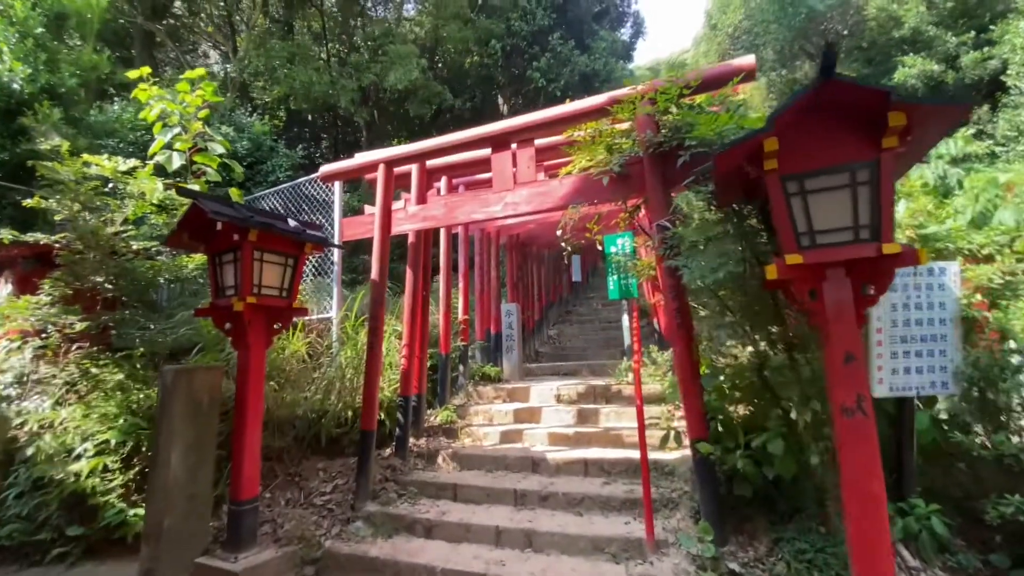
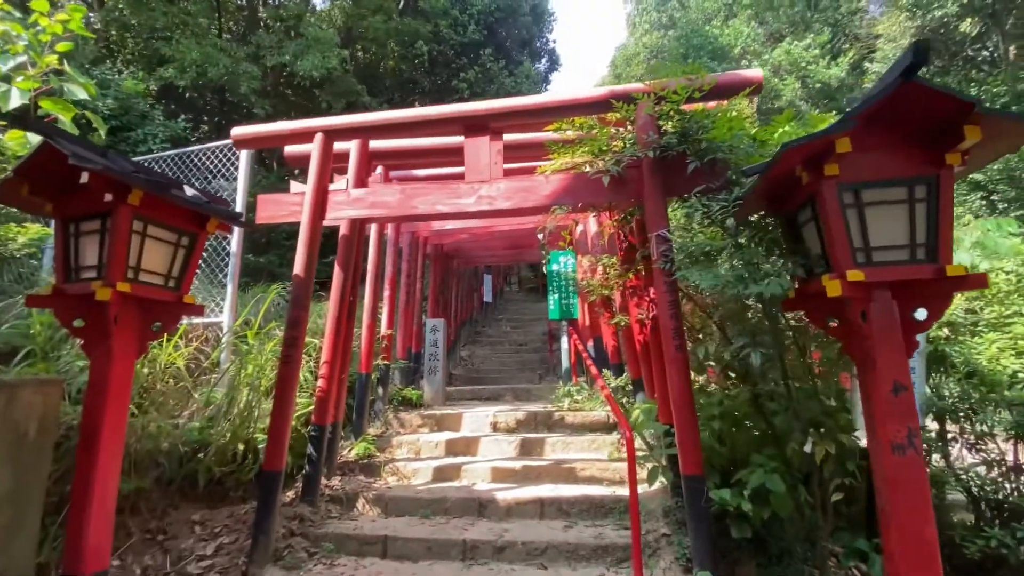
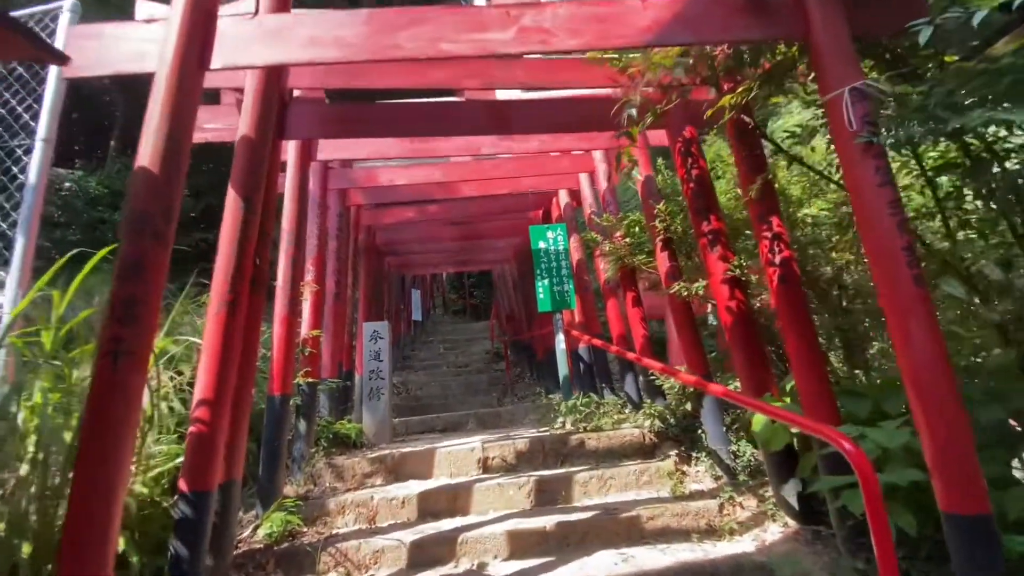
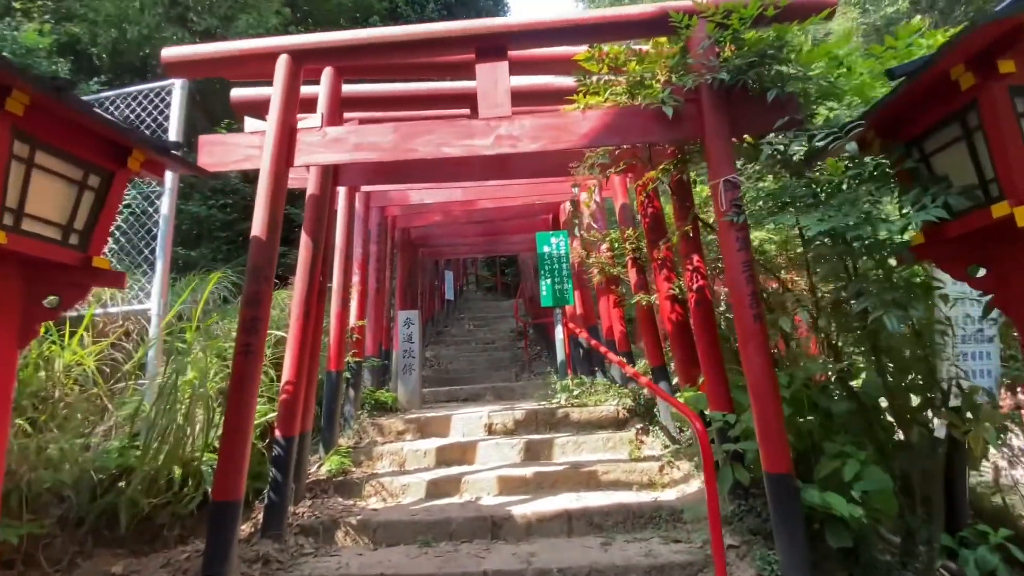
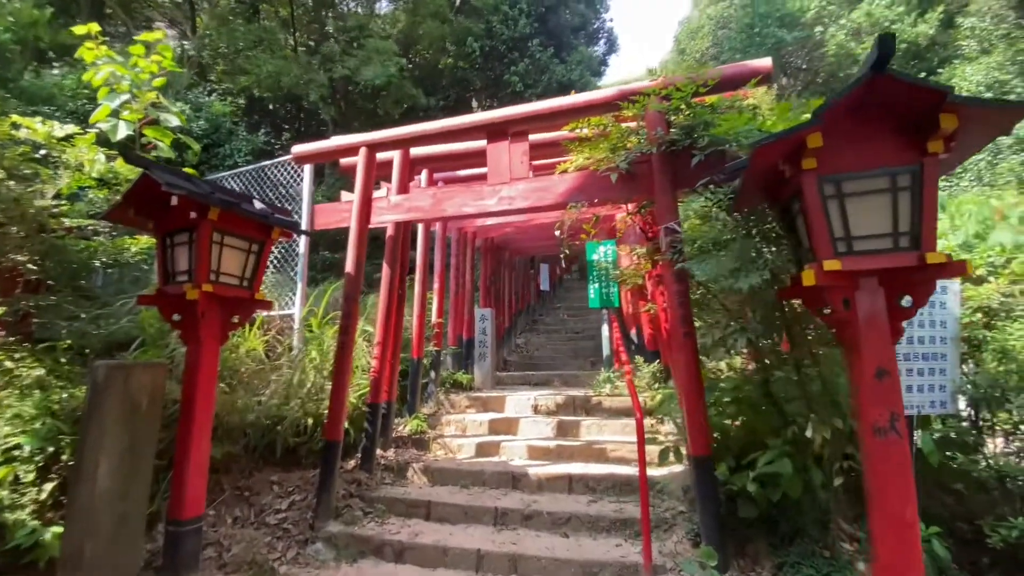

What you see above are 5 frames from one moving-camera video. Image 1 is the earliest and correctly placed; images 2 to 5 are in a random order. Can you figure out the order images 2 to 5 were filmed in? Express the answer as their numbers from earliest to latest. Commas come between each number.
5, 2, 4, 3
